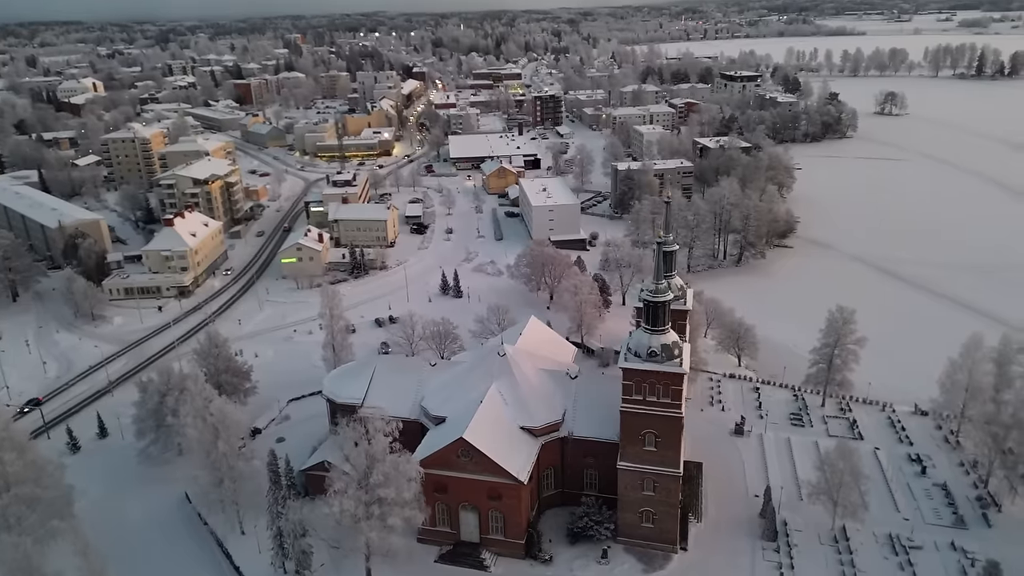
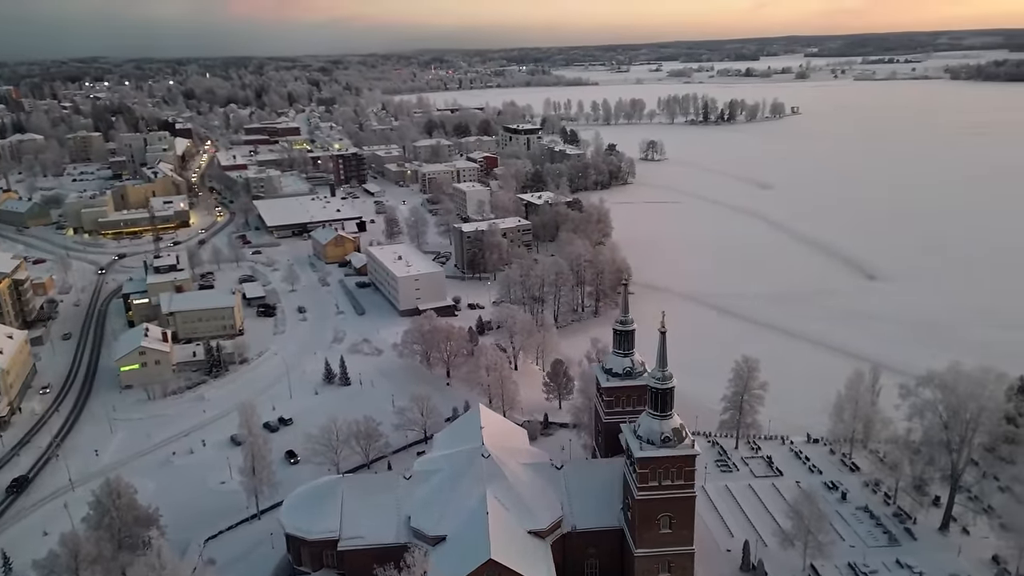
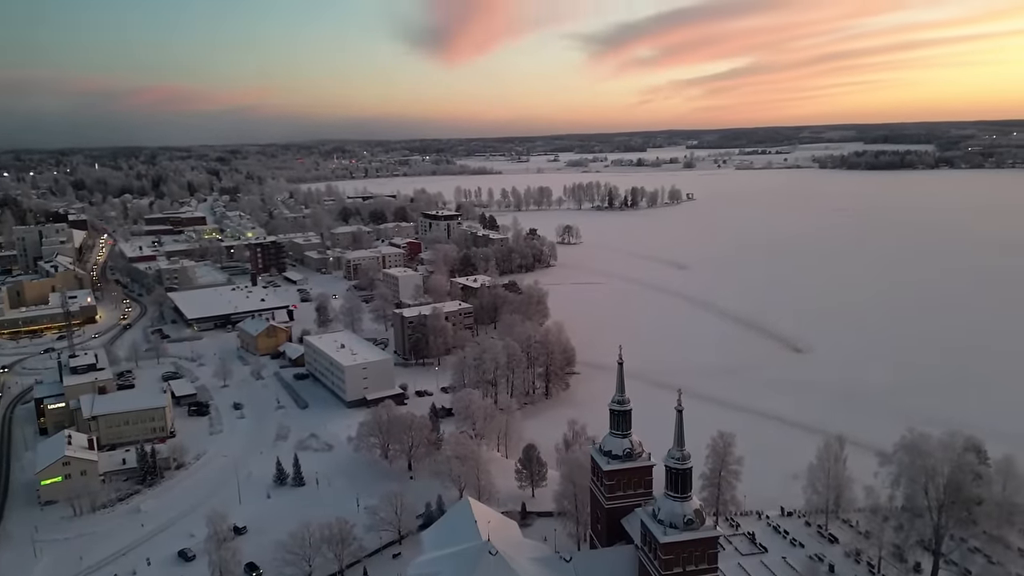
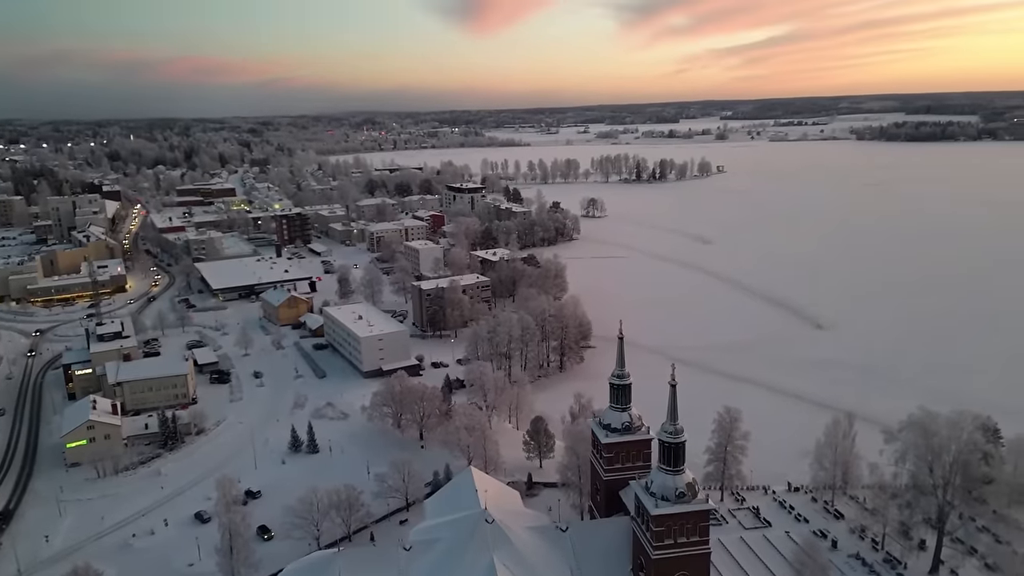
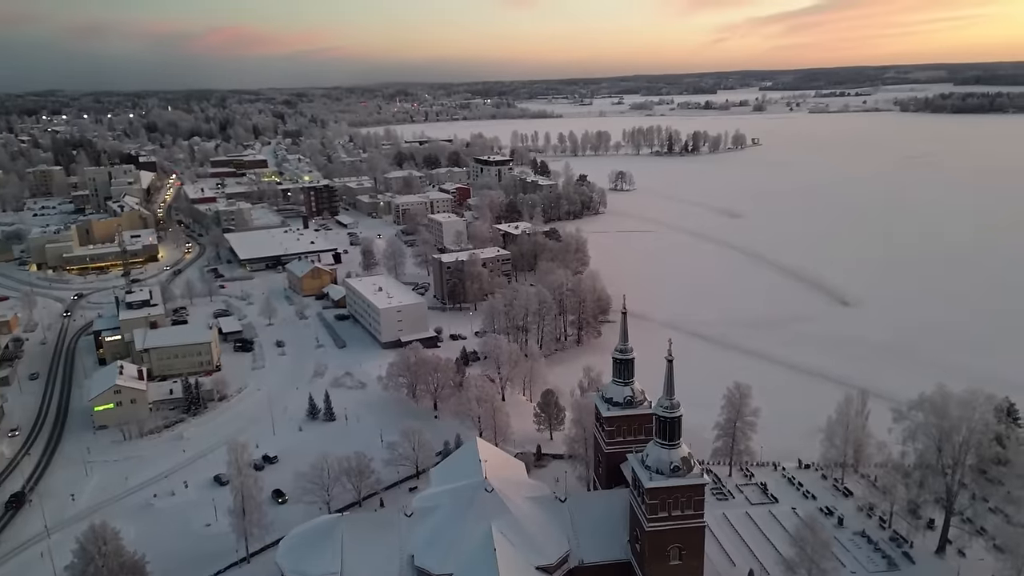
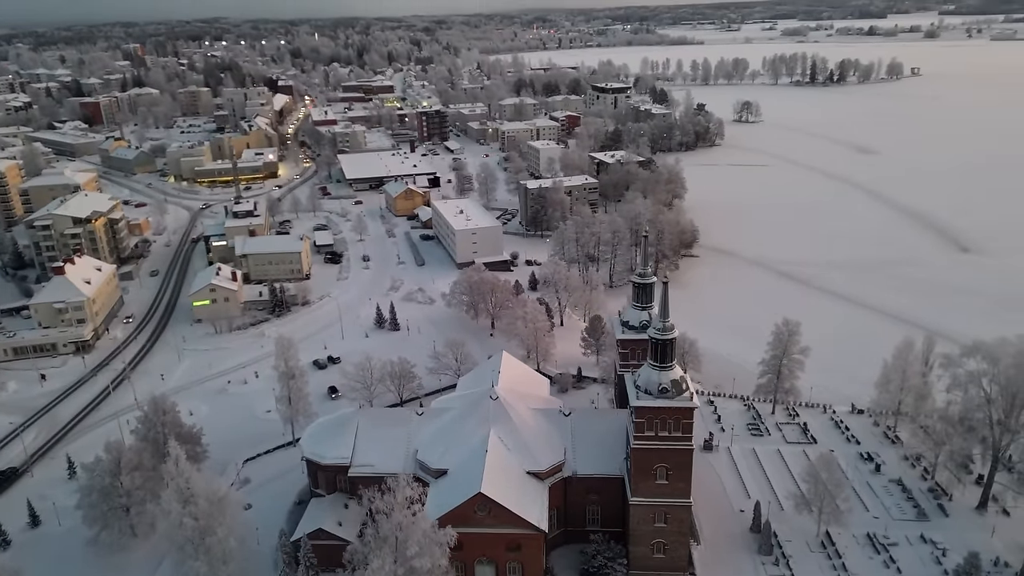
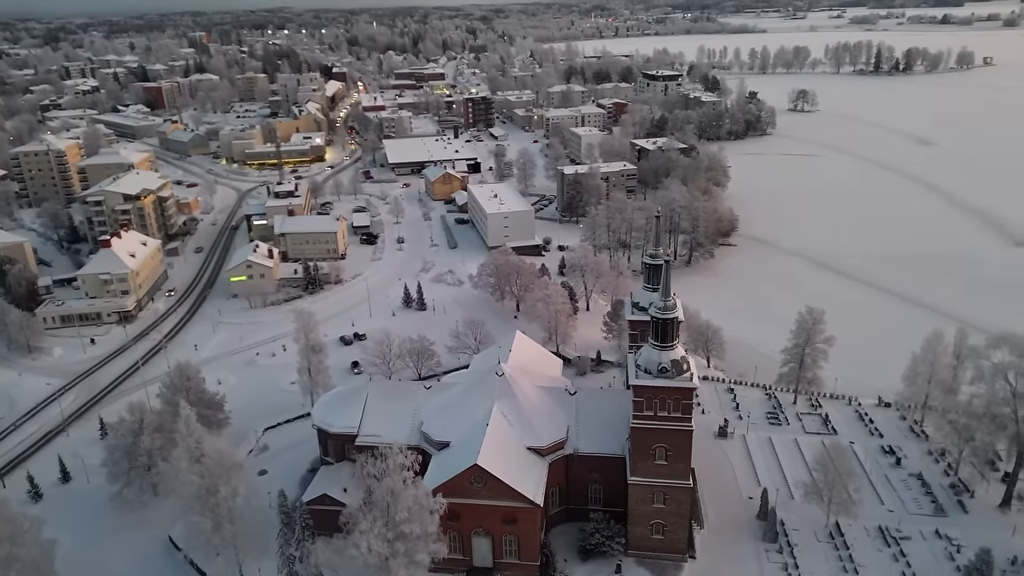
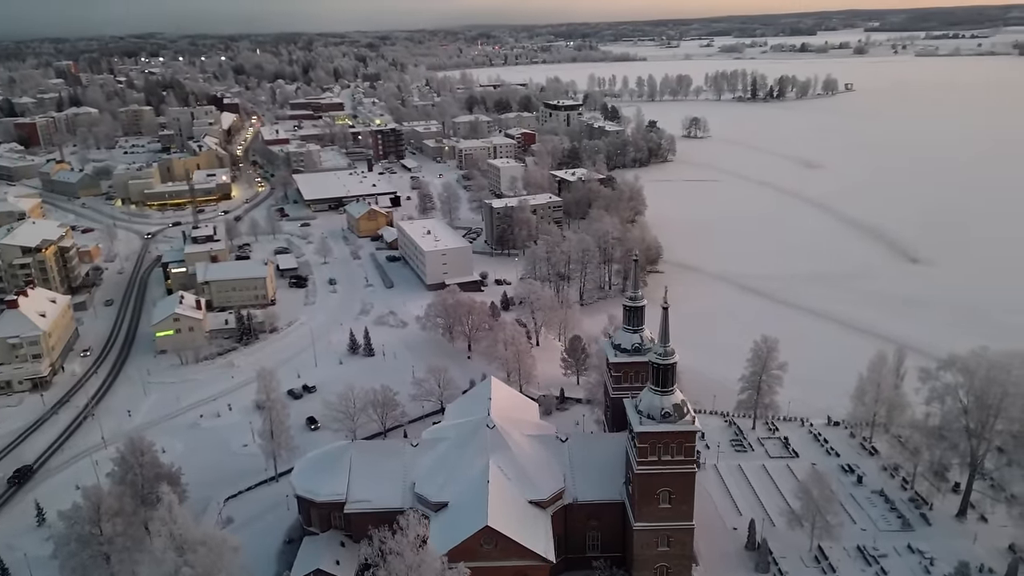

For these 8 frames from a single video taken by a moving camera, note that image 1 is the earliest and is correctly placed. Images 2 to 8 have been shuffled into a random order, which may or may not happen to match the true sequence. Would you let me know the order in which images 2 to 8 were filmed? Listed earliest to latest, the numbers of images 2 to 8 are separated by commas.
7, 6, 8, 2, 5, 4, 3
